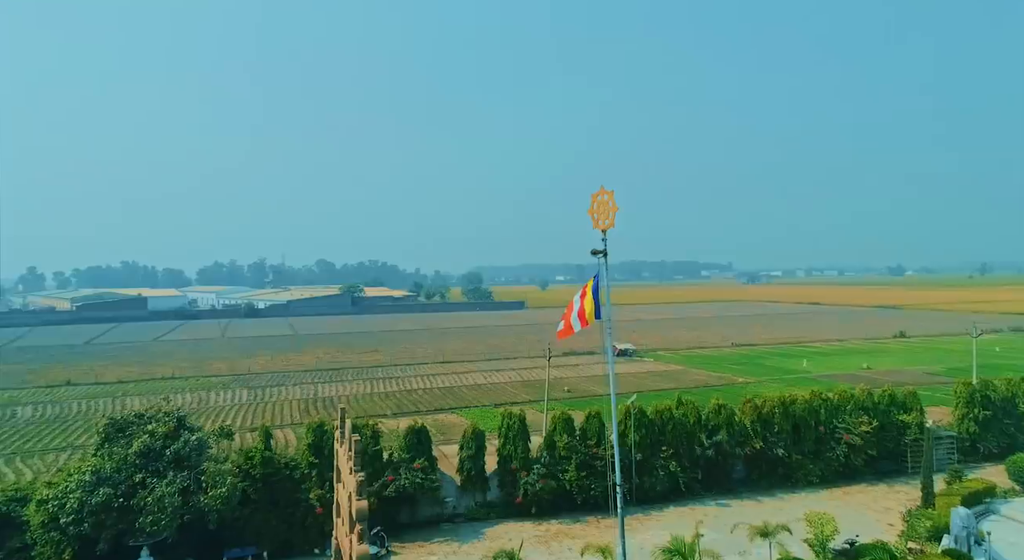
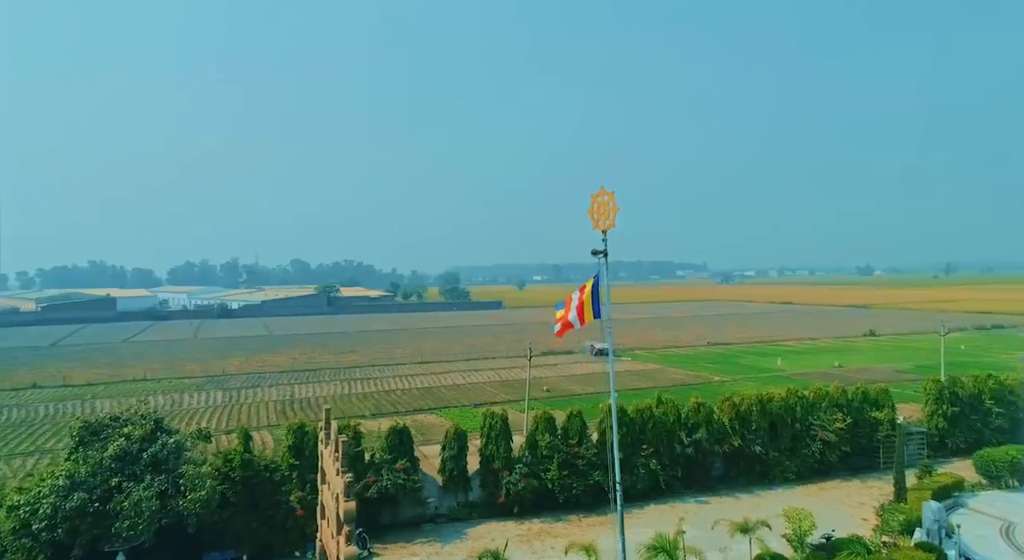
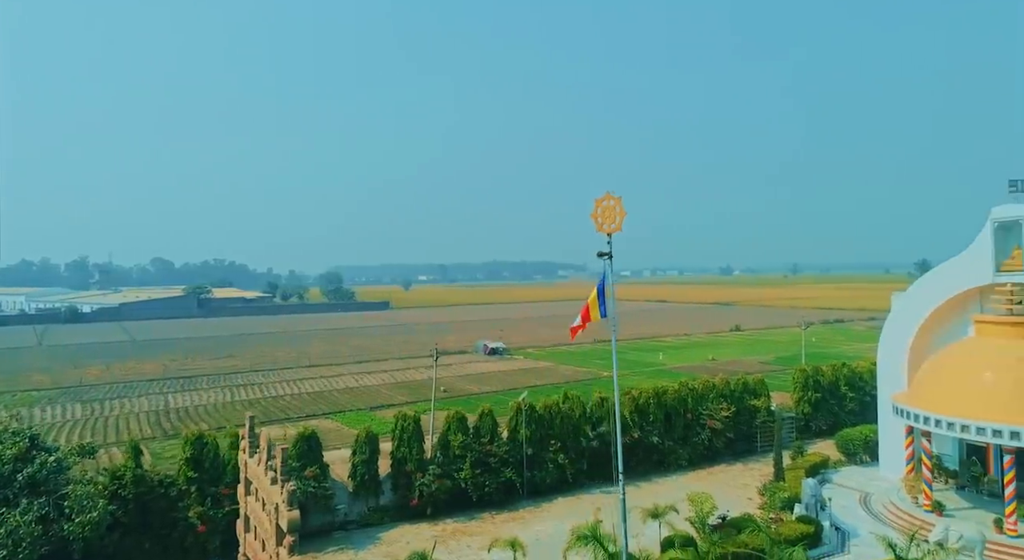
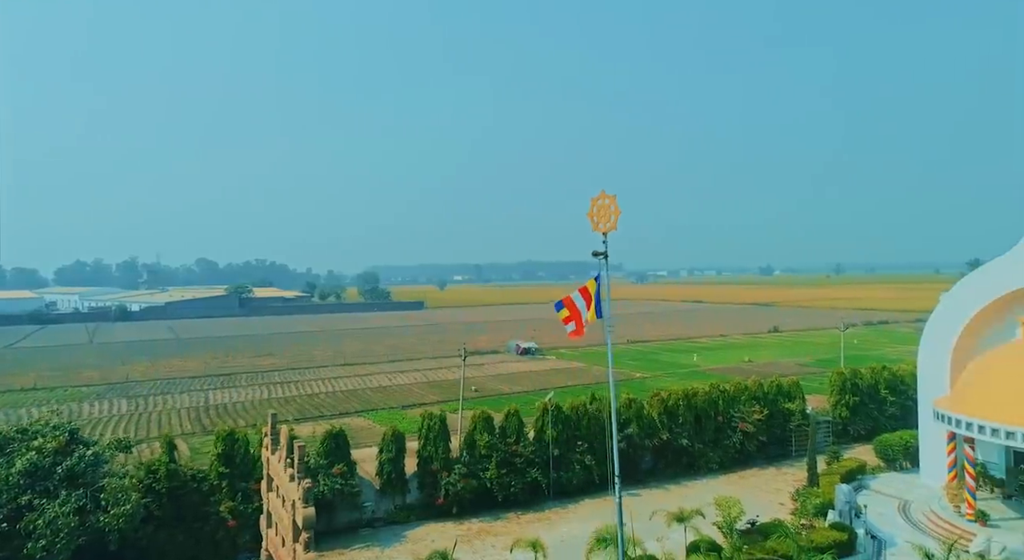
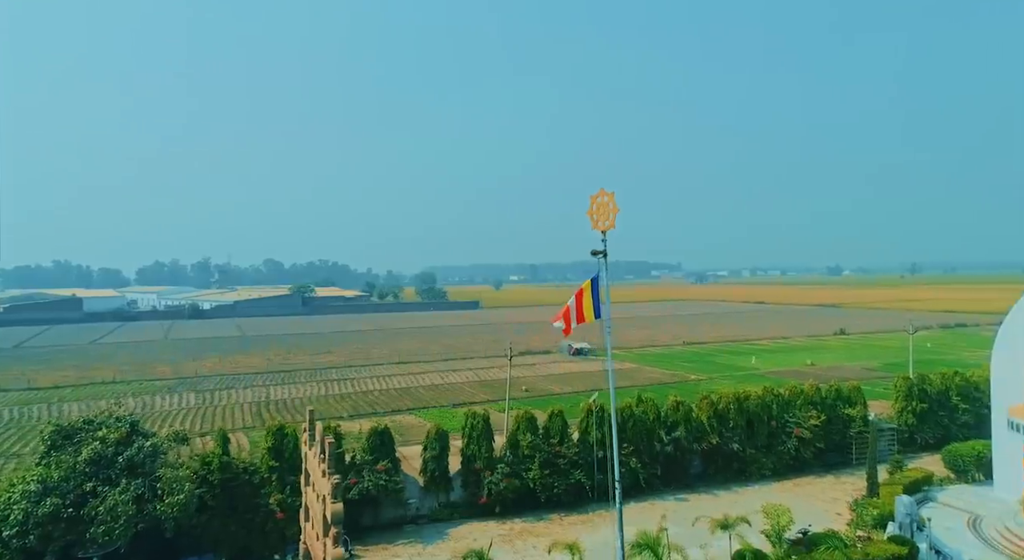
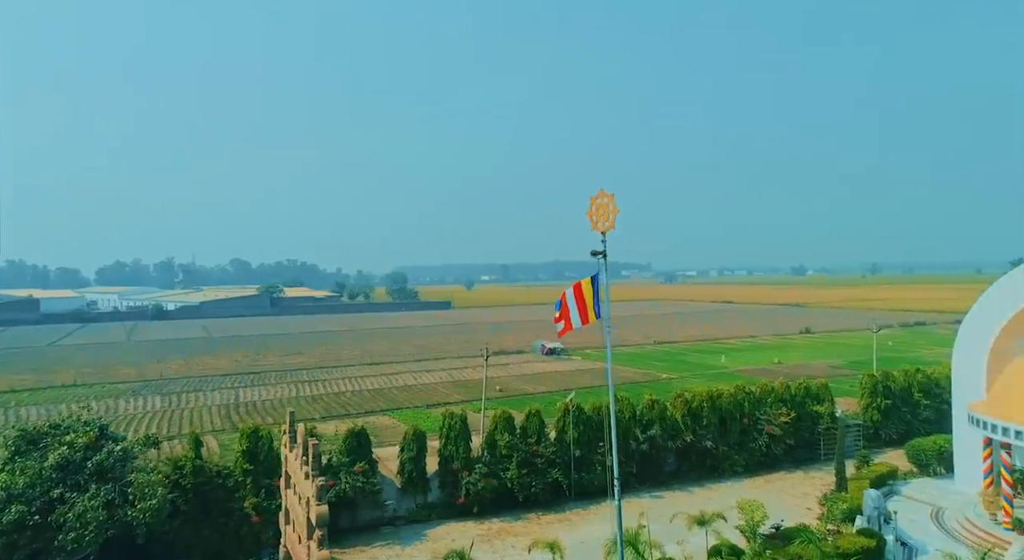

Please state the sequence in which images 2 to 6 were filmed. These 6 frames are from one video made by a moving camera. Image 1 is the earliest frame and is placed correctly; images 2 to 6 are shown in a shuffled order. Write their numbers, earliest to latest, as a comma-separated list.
2, 5, 6, 4, 3
